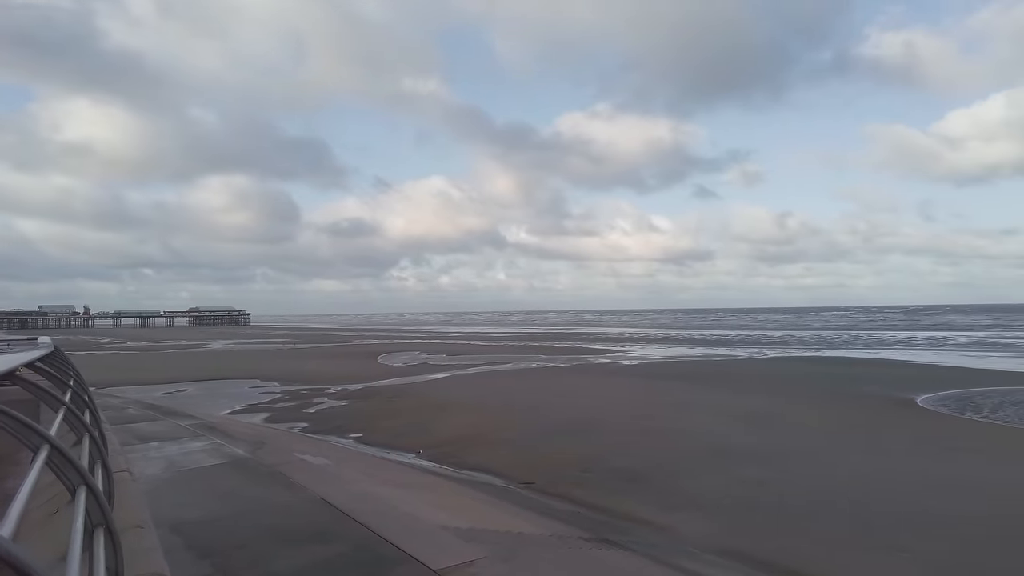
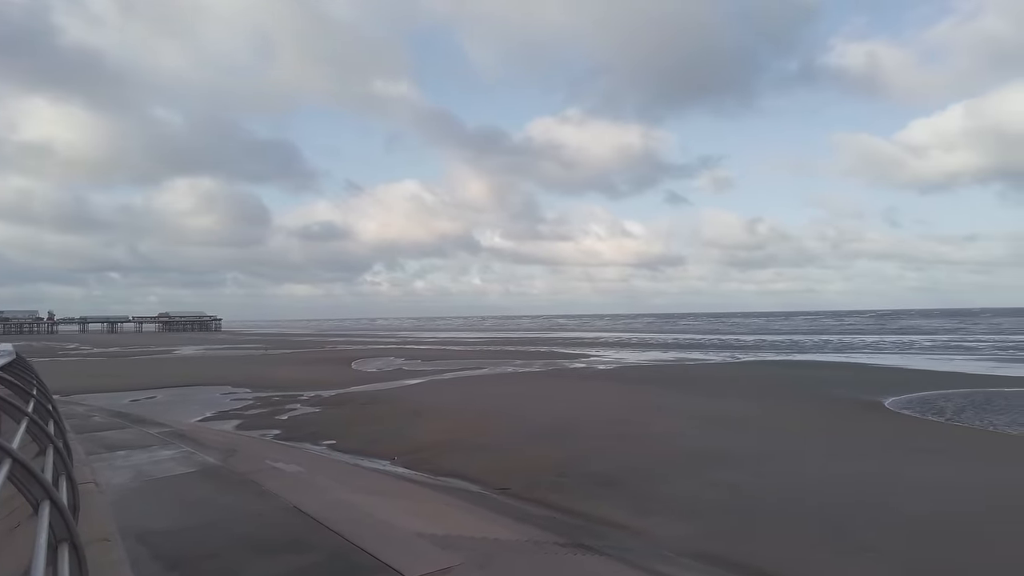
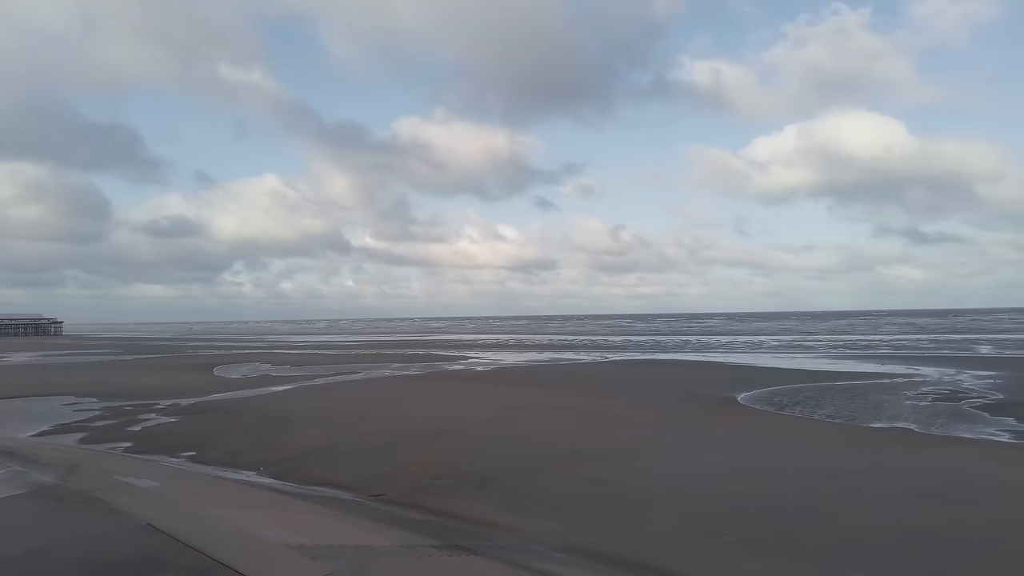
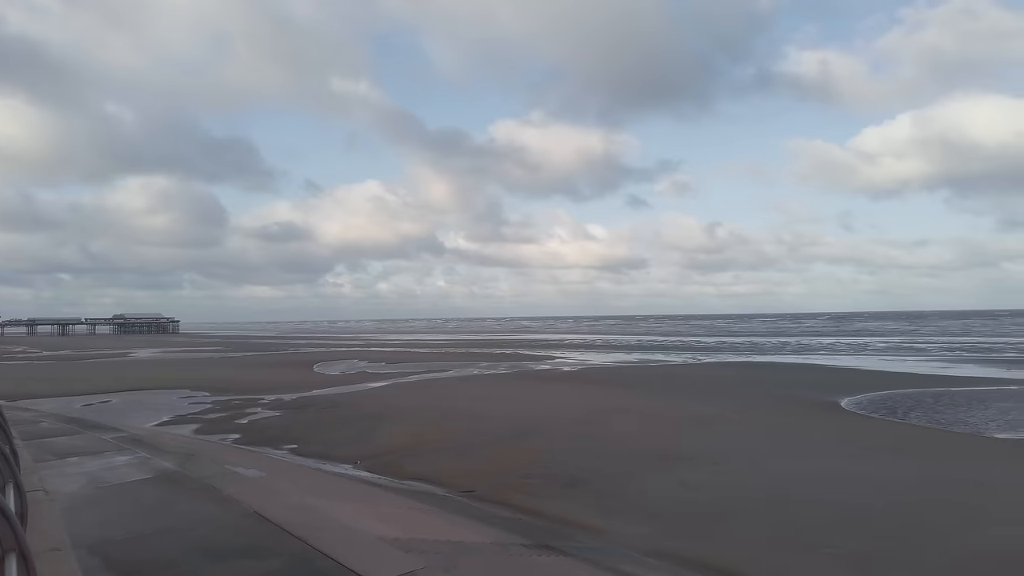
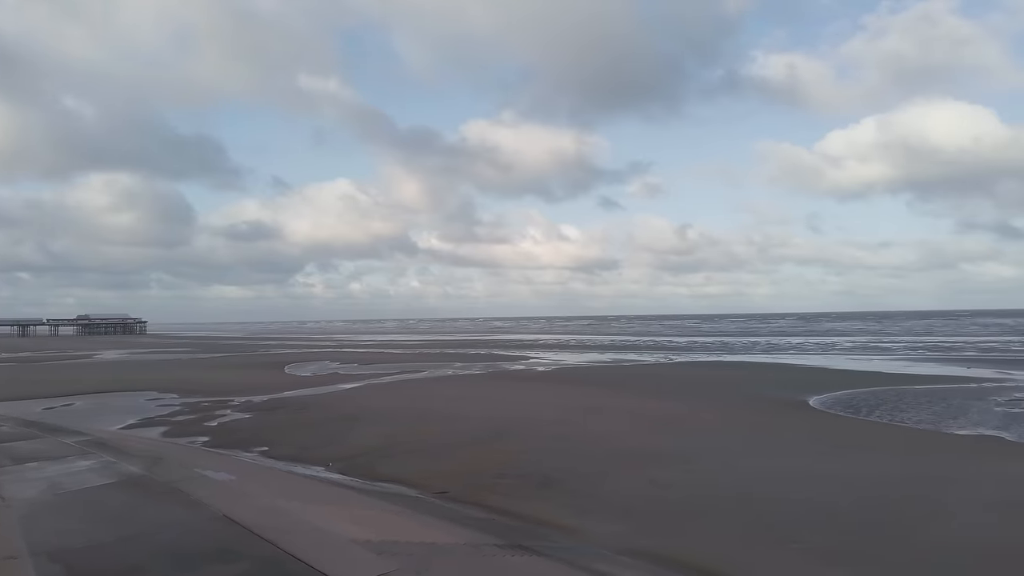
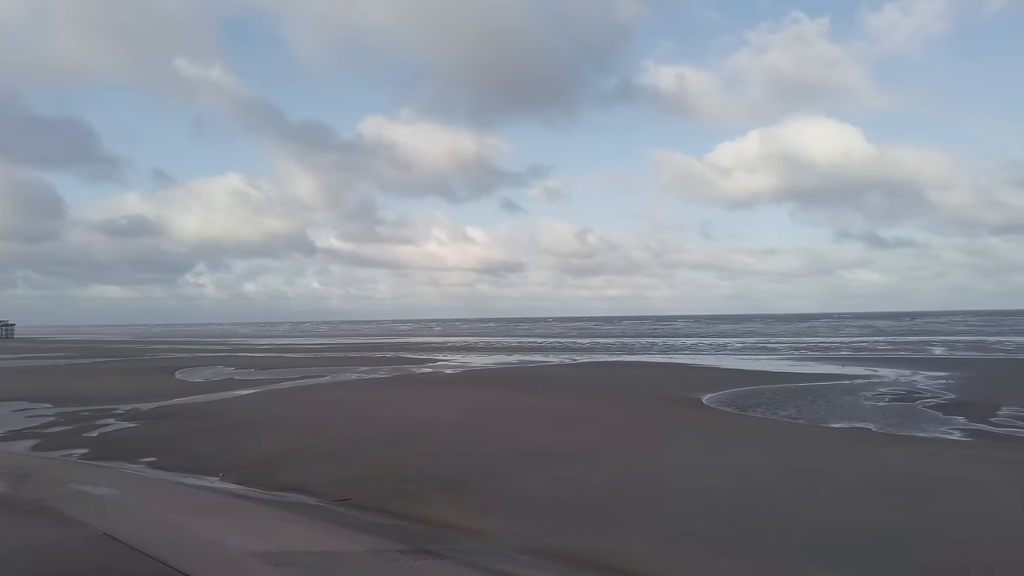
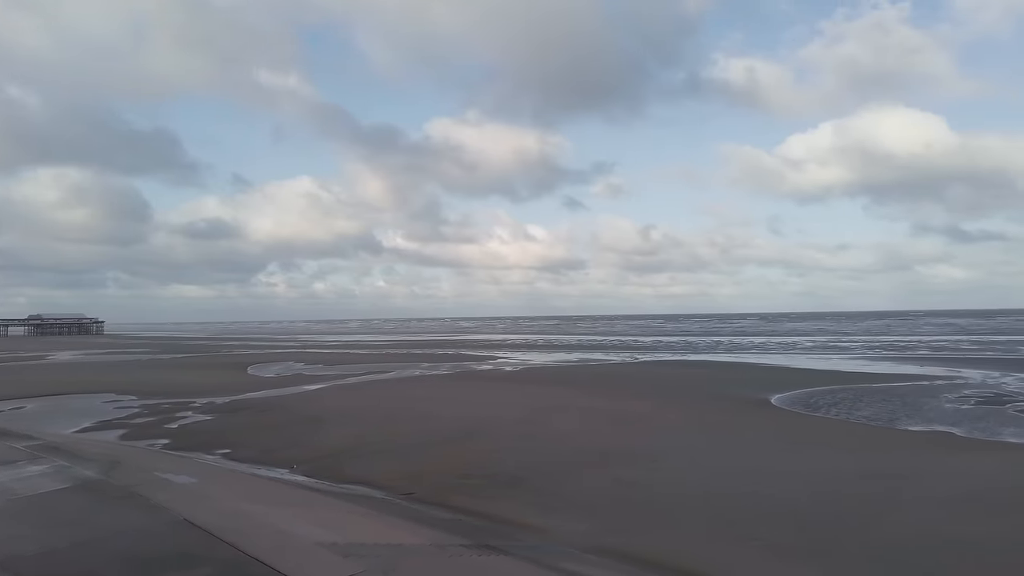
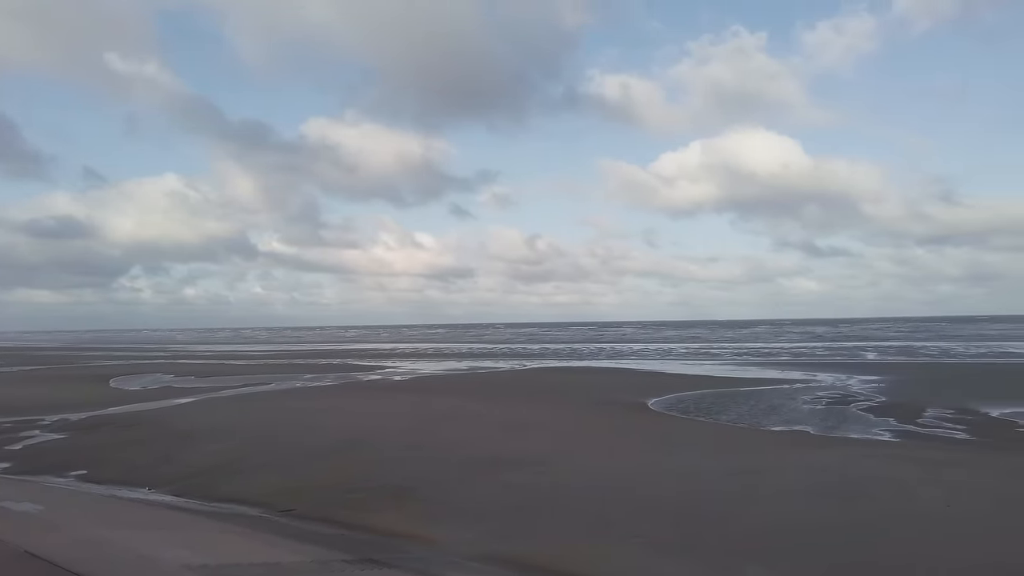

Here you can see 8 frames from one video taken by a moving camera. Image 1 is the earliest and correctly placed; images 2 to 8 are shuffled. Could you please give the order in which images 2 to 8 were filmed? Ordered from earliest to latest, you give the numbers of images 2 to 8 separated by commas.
2, 4, 5, 7, 3, 6, 8
